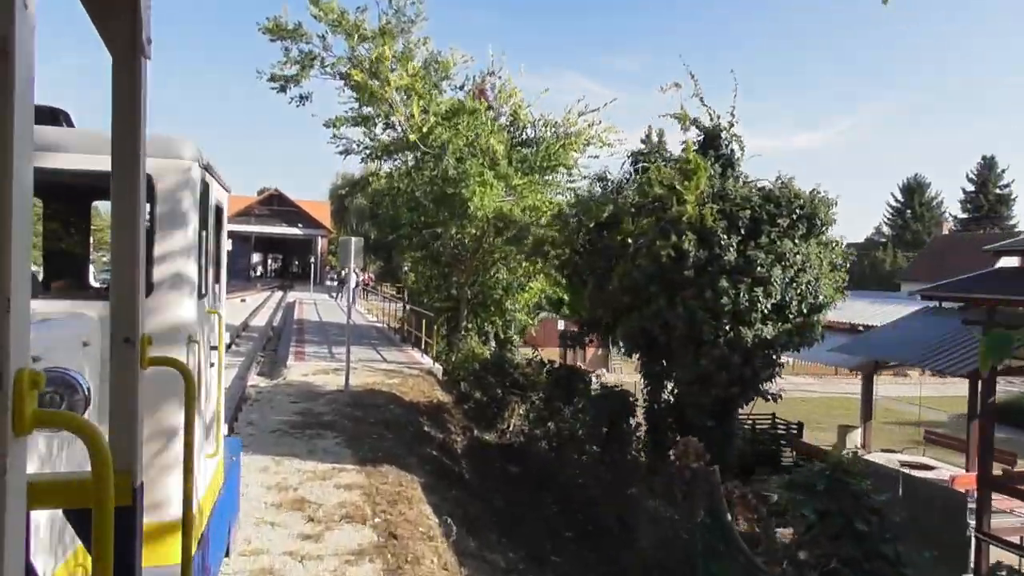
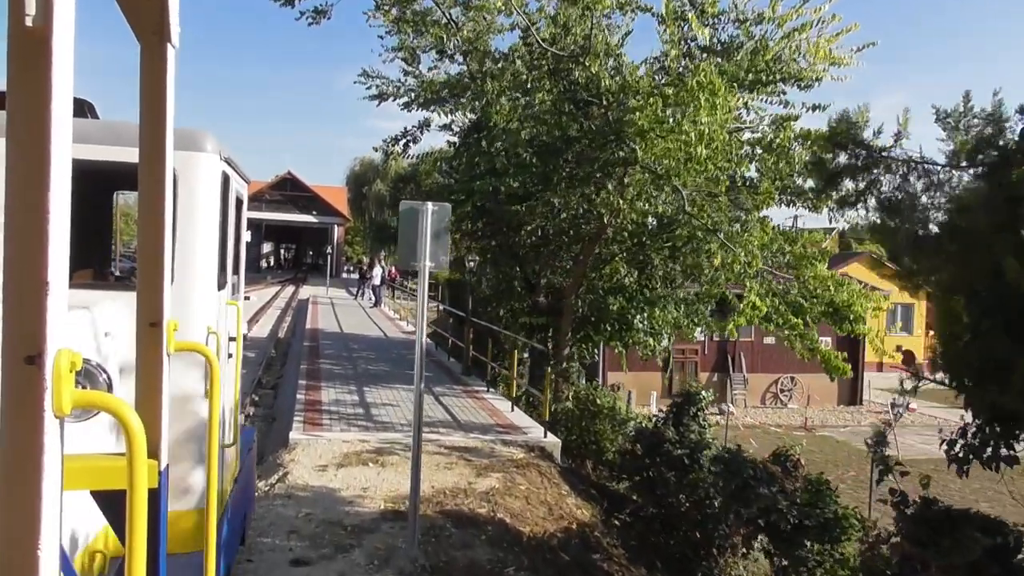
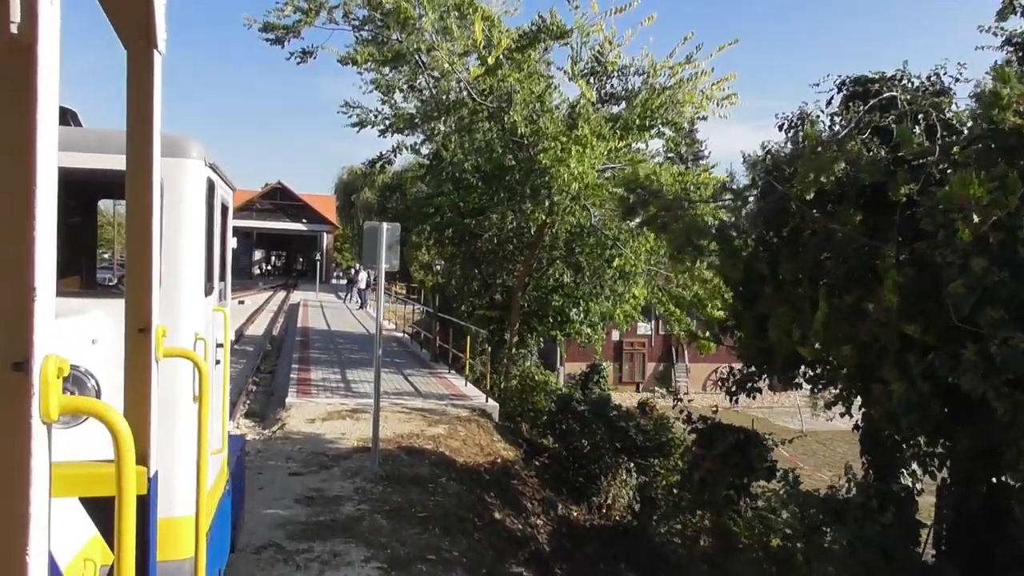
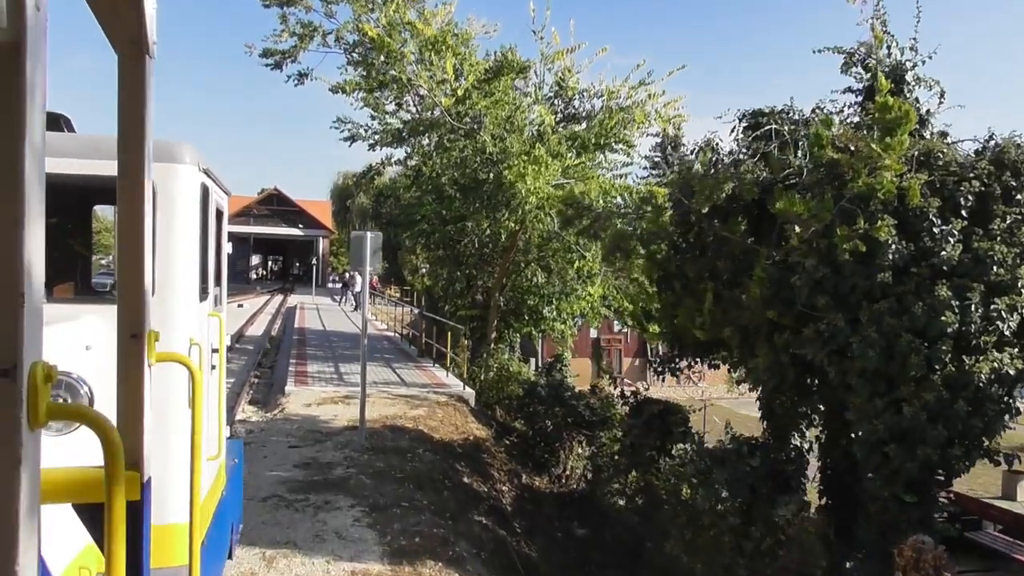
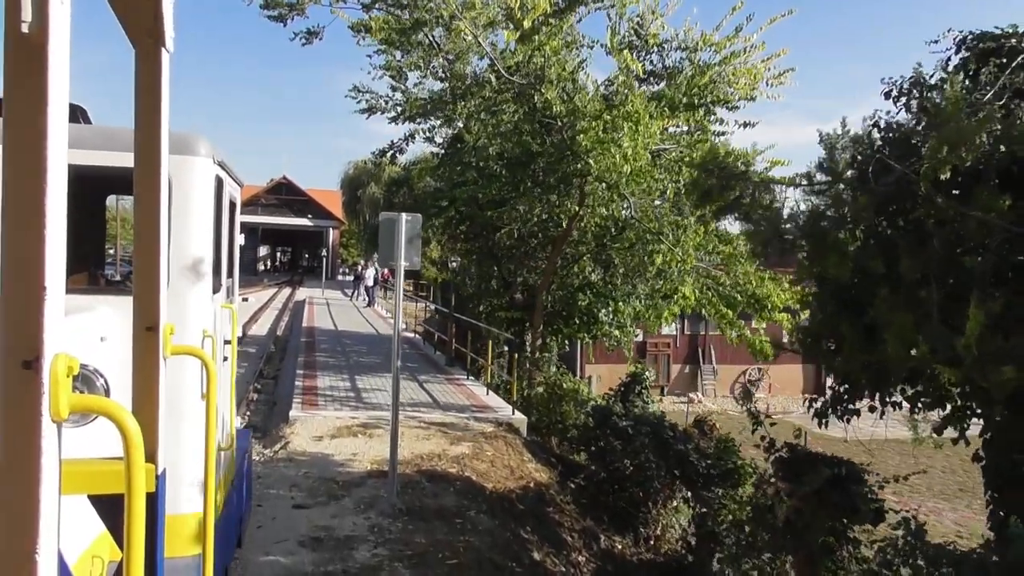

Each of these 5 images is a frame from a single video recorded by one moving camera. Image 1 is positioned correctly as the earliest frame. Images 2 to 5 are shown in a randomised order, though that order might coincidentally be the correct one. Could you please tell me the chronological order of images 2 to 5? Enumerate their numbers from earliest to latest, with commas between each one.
4, 3, 5, 2
